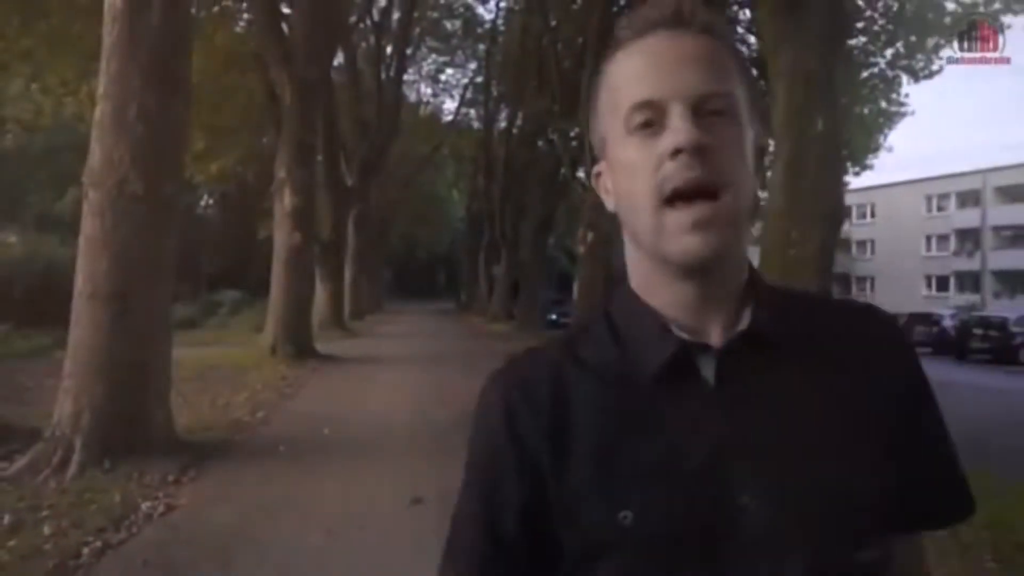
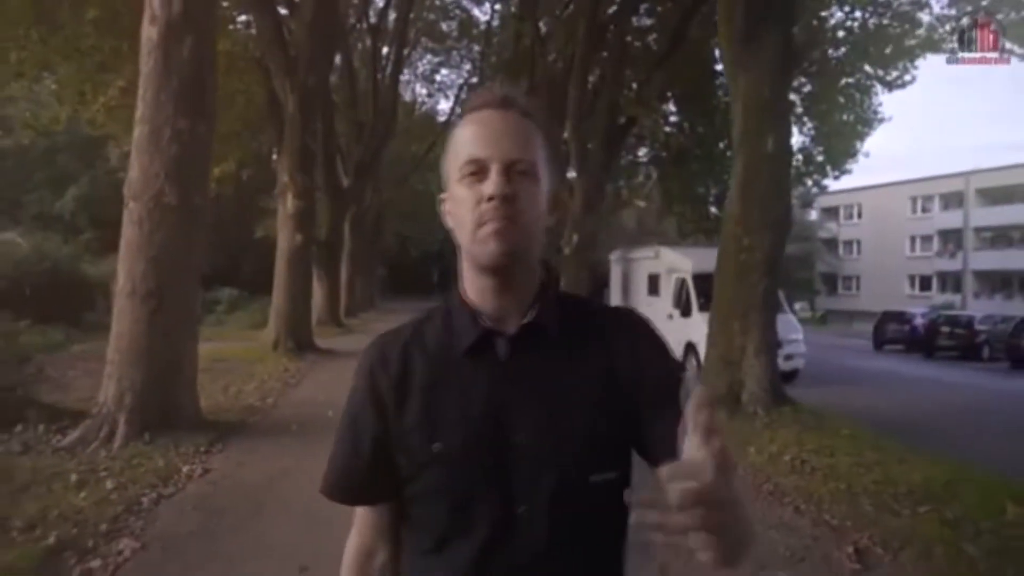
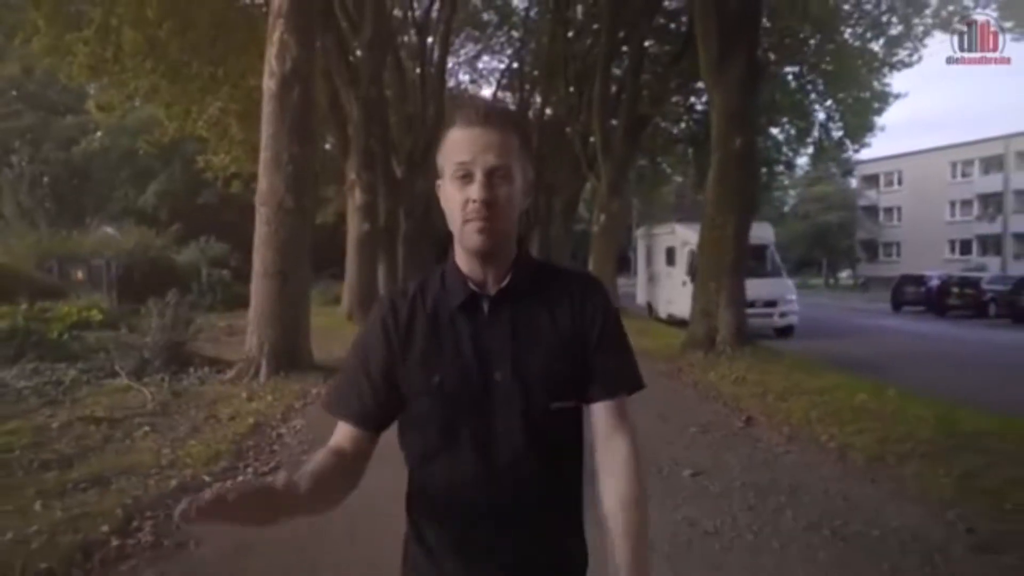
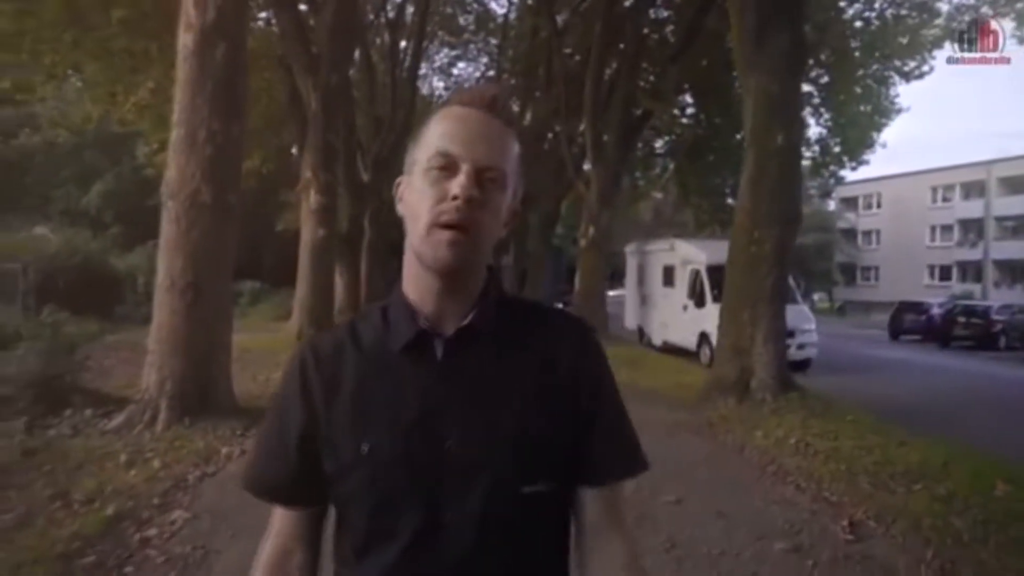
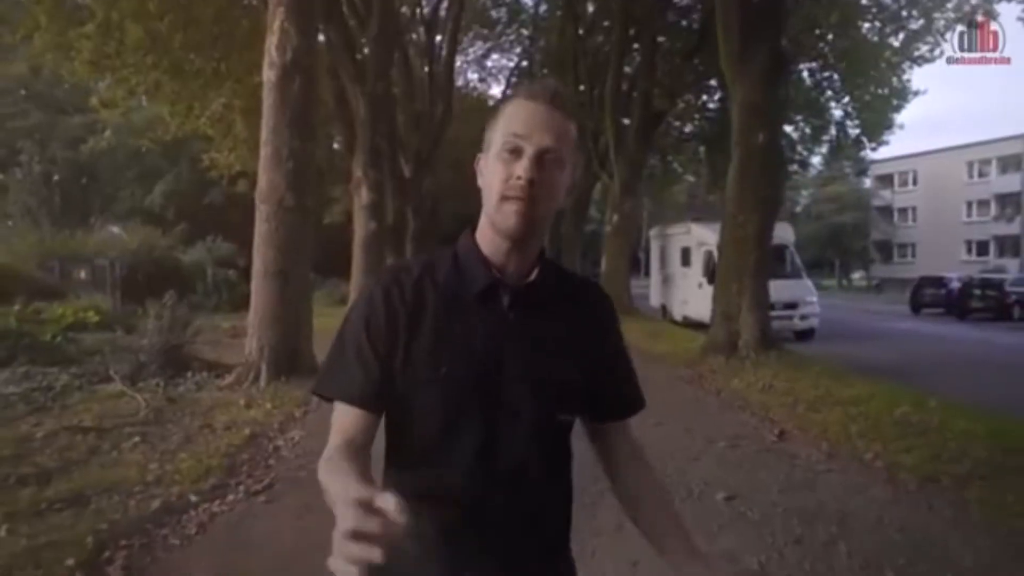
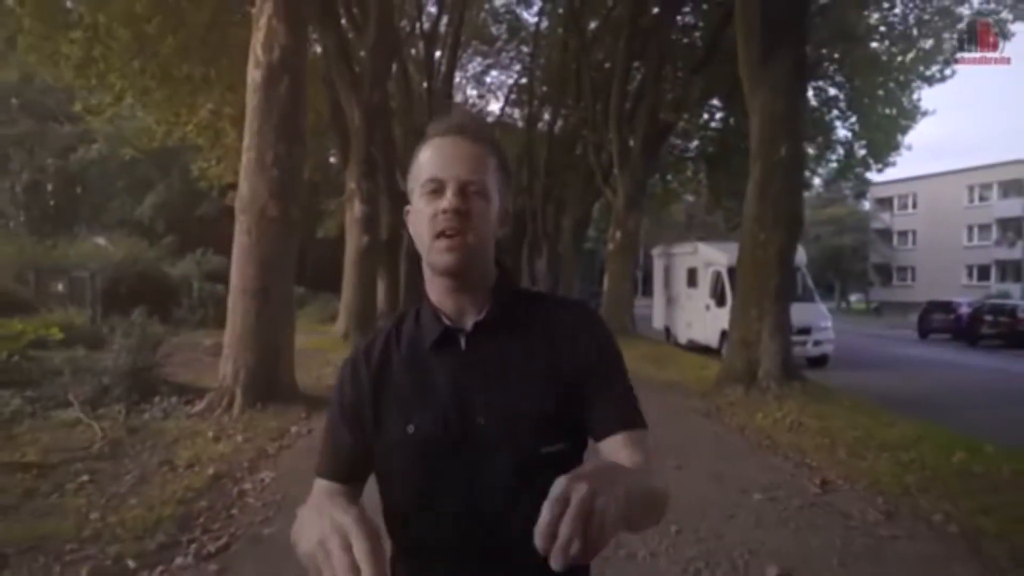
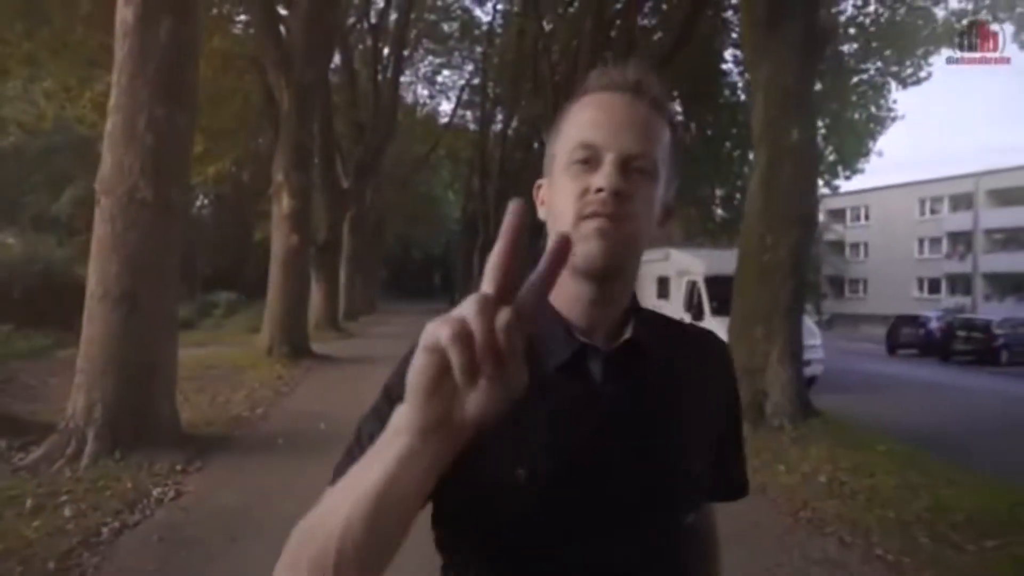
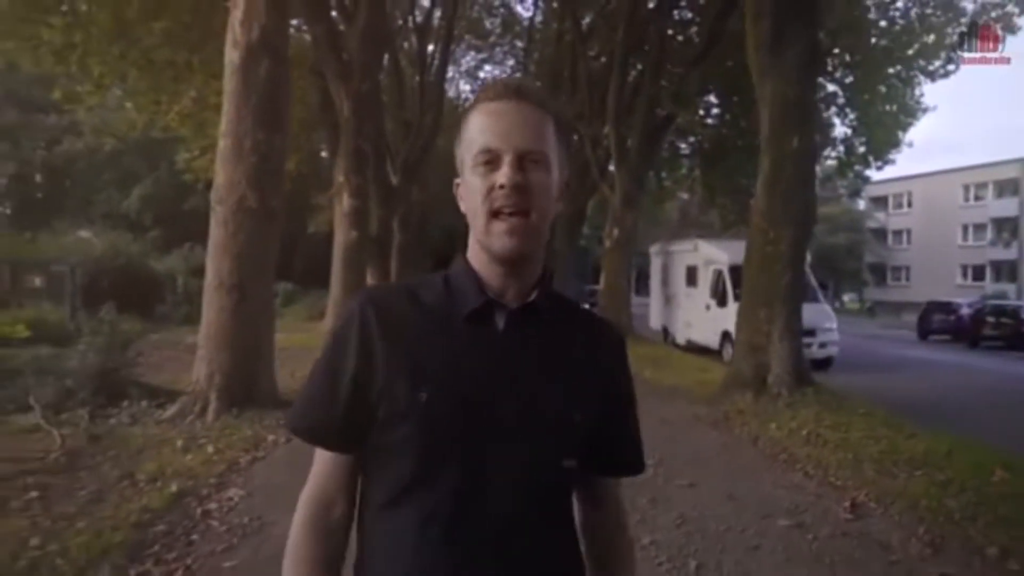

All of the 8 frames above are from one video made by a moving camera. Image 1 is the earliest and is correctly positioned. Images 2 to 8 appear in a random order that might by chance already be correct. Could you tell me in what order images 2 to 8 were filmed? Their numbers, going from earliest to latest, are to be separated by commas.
7, 2, 4, 8, 6, 5, 3
